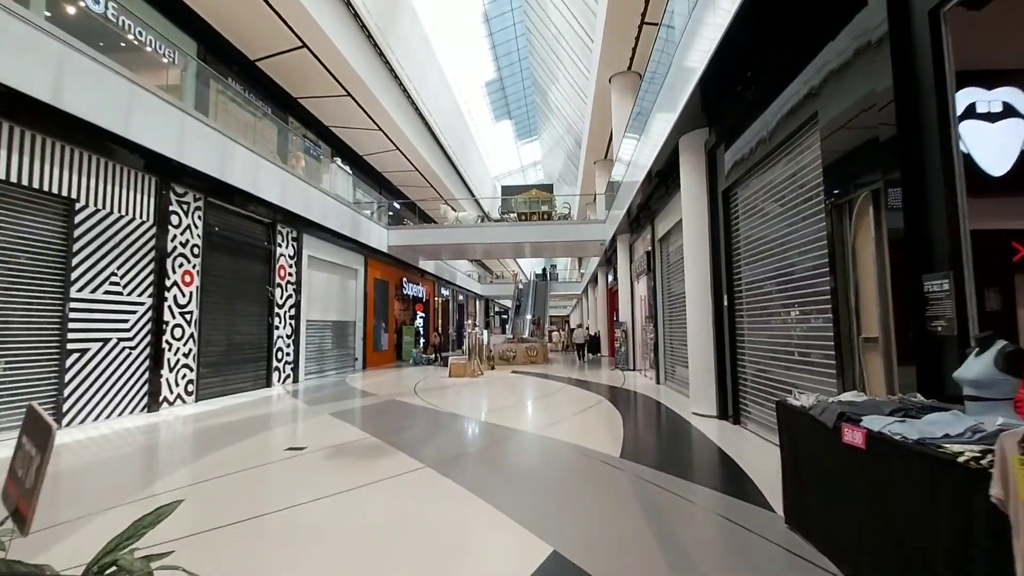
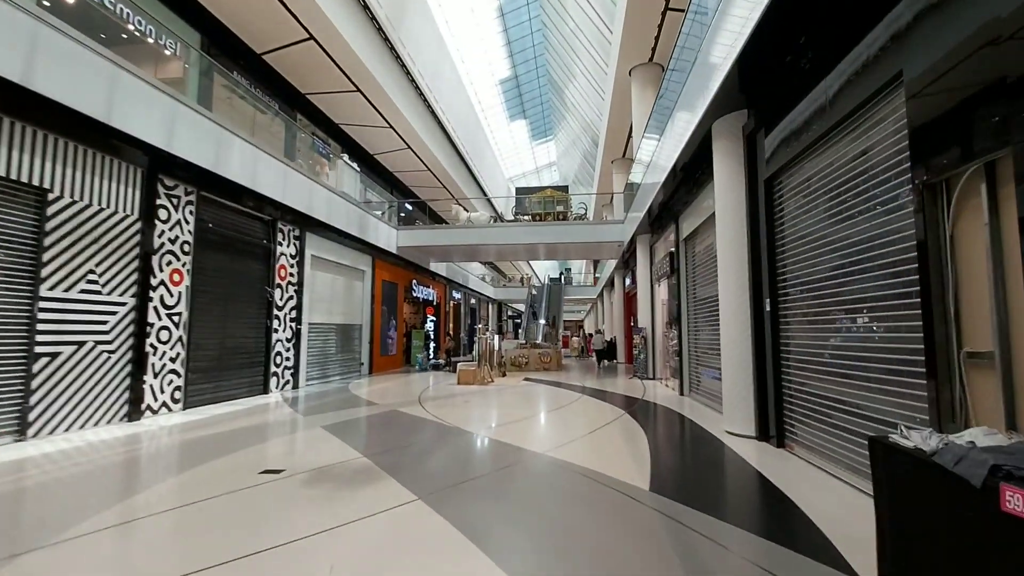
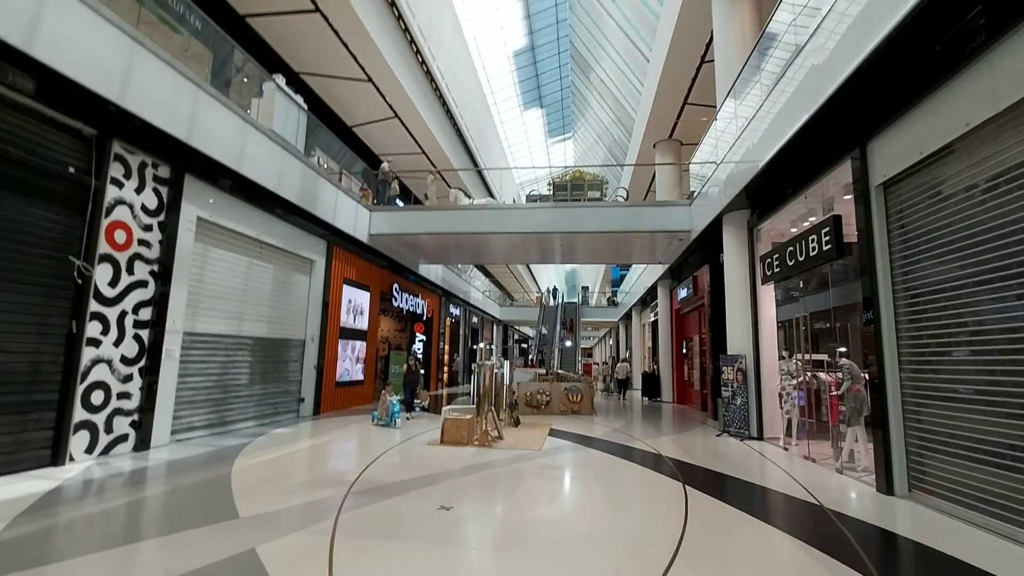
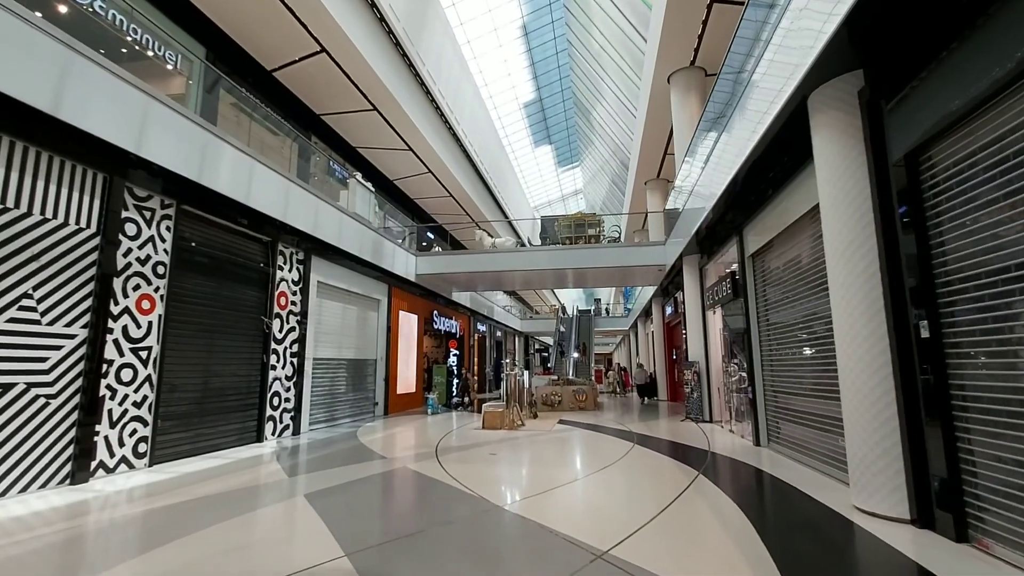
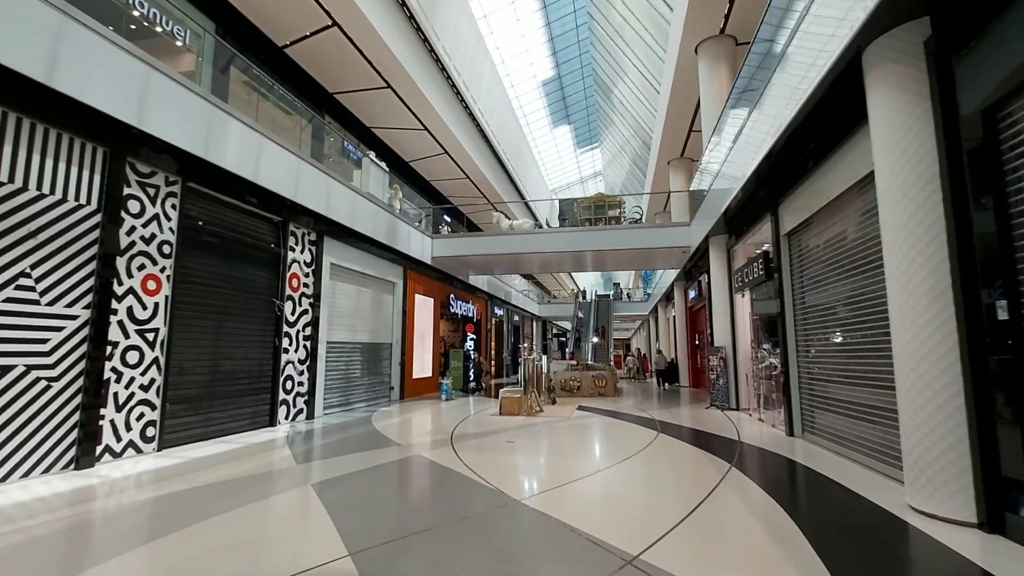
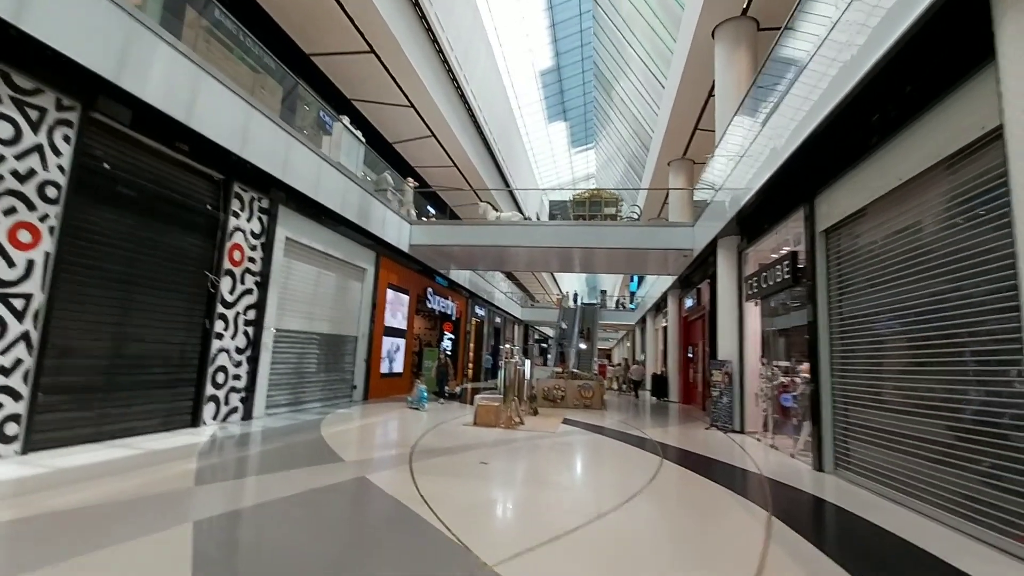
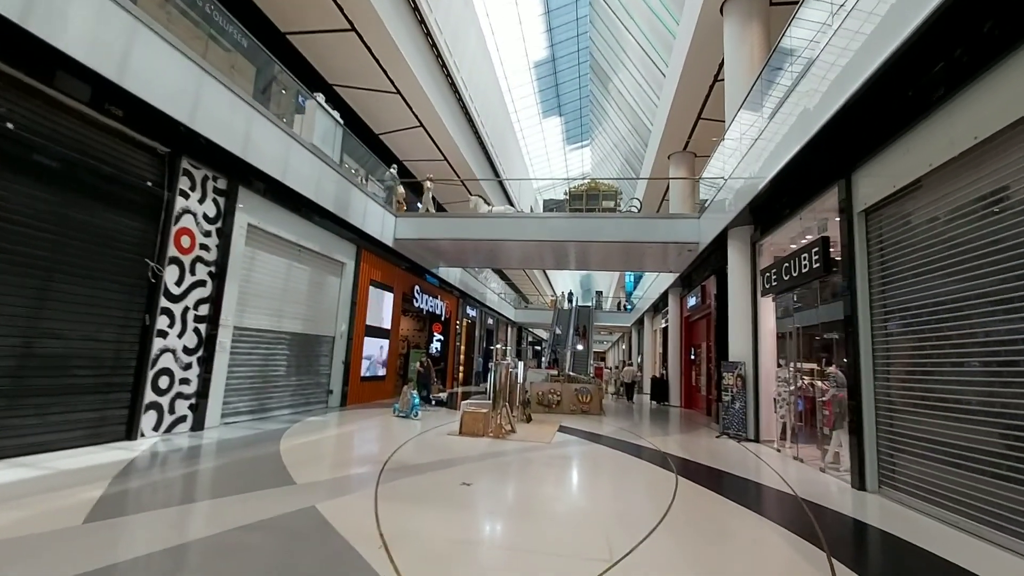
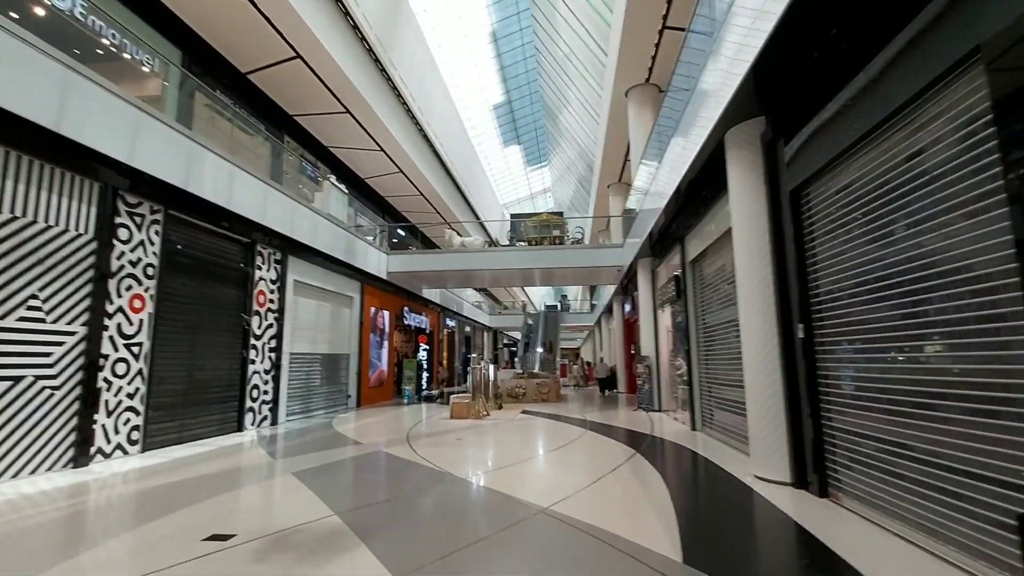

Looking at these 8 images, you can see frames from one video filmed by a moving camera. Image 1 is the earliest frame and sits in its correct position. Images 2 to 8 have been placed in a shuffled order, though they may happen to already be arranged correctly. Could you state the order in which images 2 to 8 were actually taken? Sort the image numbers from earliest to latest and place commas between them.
2, 8, 4, 5, 6, 7, 3
